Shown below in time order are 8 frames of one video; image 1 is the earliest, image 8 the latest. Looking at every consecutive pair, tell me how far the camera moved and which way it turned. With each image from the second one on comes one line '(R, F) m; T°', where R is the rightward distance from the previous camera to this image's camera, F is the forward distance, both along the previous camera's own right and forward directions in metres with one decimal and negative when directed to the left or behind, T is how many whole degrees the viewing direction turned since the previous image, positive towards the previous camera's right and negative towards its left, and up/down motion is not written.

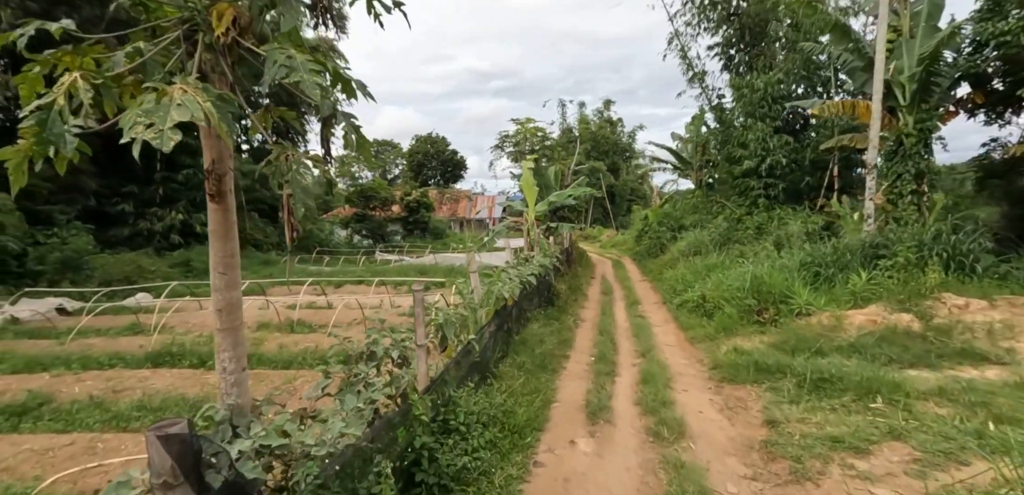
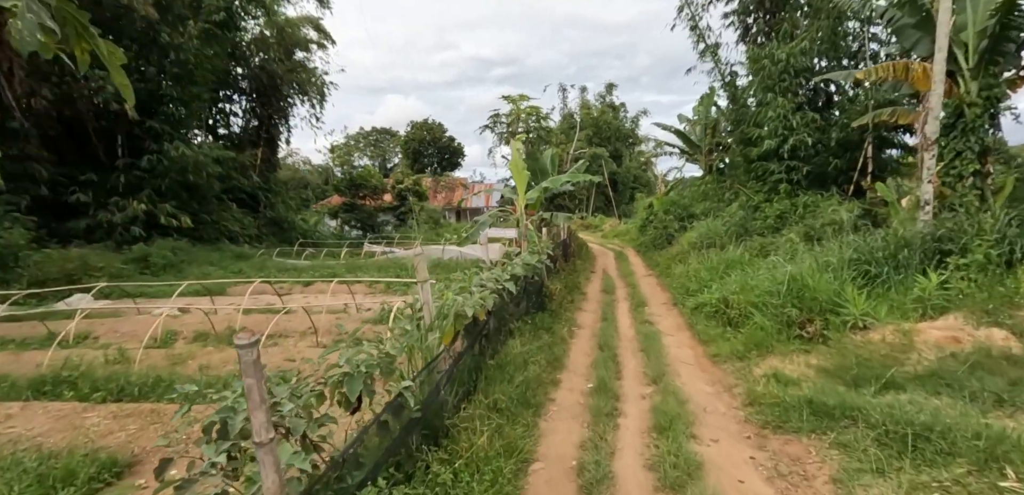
(+0.2, +1.4) m; 0°
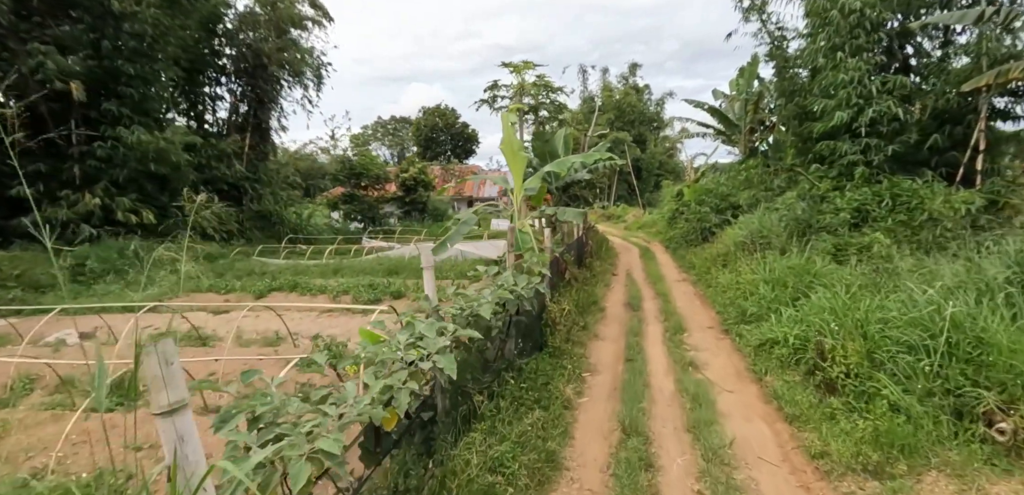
(+0.4, +2.3) m; -2°
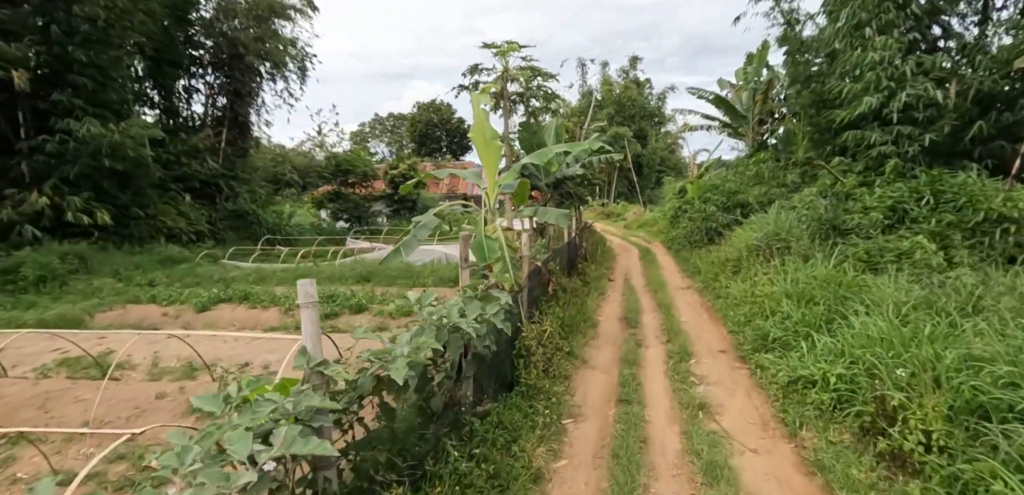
(+0.3, +1.2) m; 0°
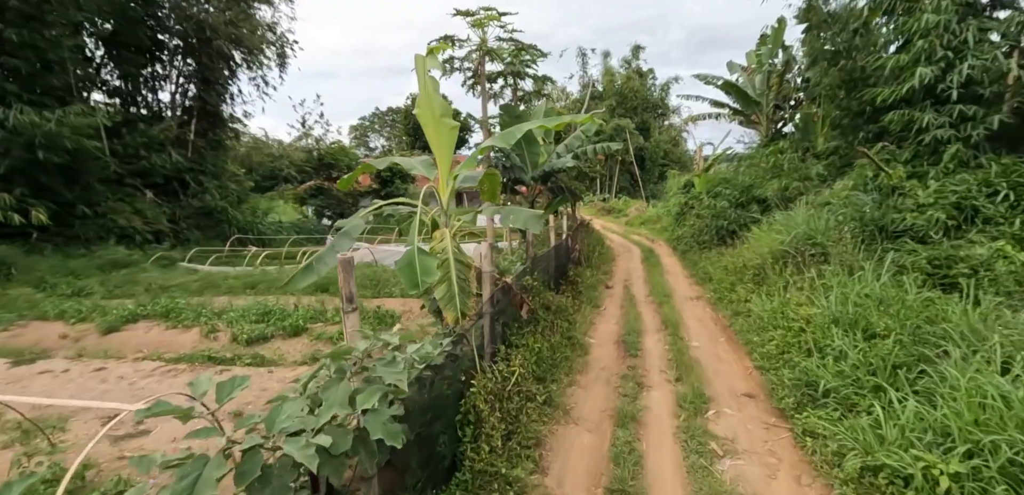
(+0.3, +1.4) m; 0°
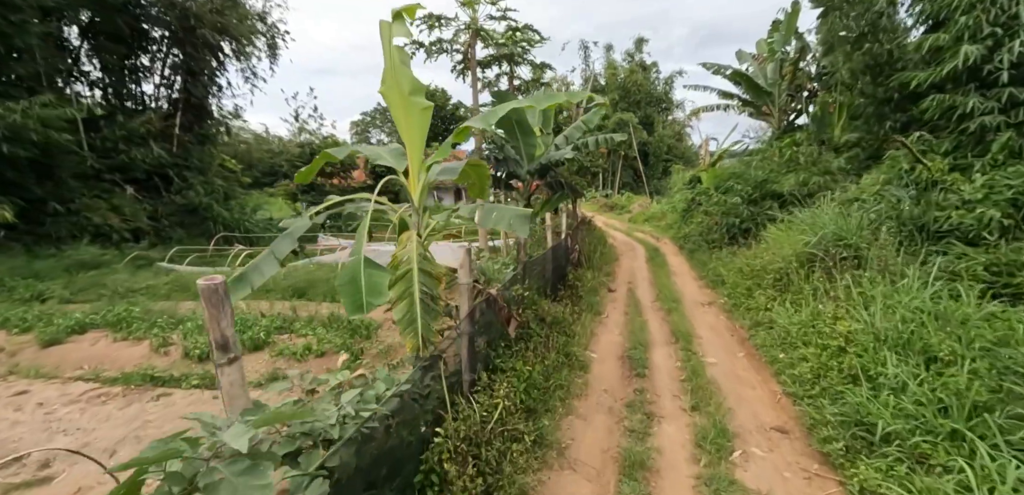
(+0.1, +0.7) m; 0°
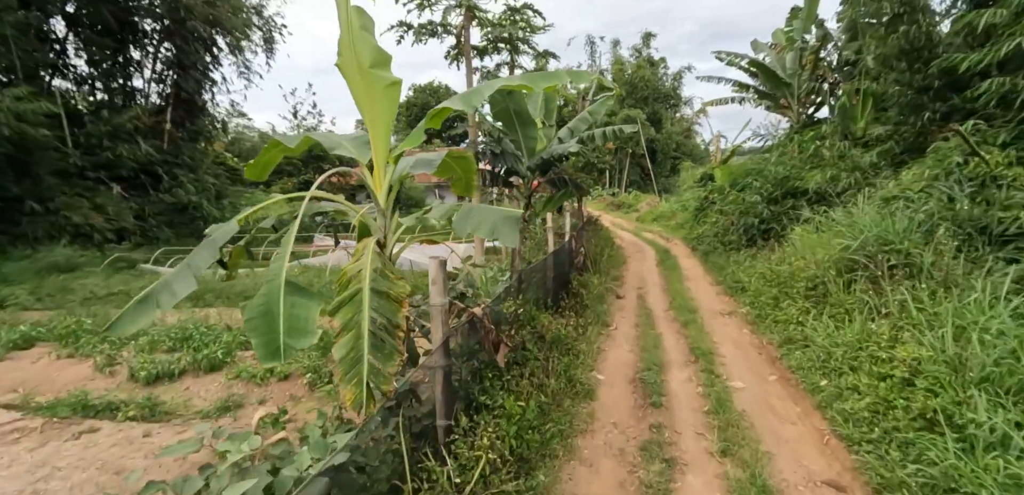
(+0.1, +0.7) m; -1°
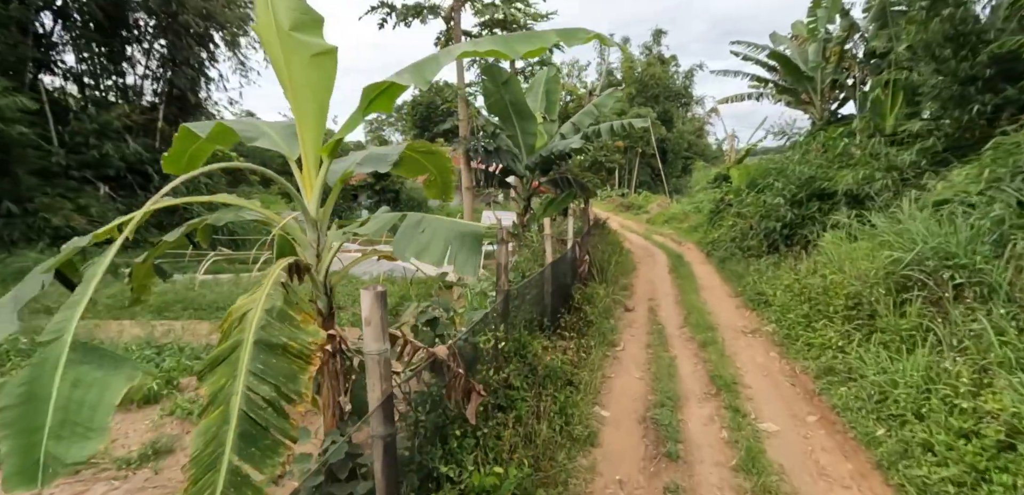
(+0.1, +0.7) m; -1°
